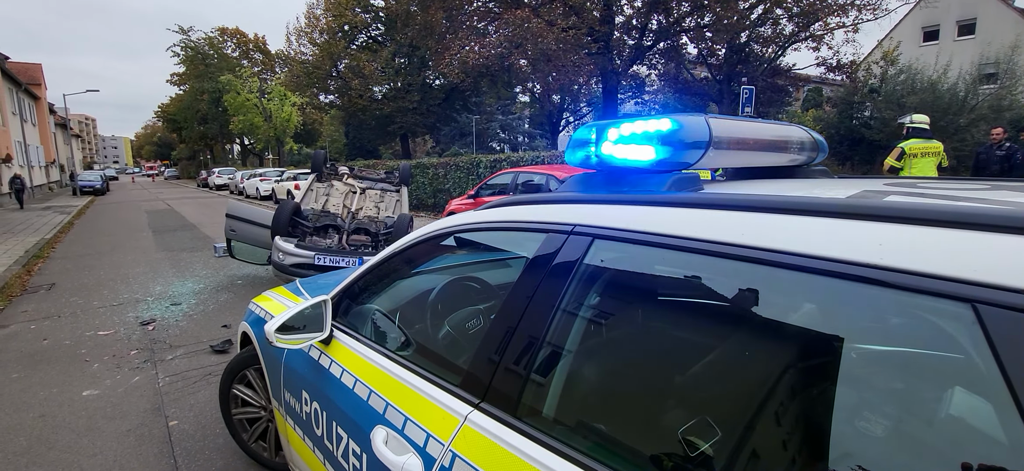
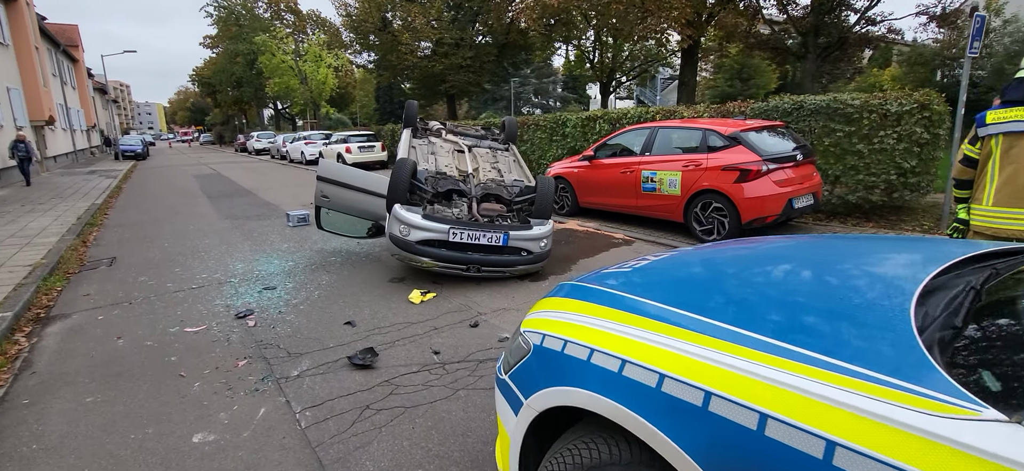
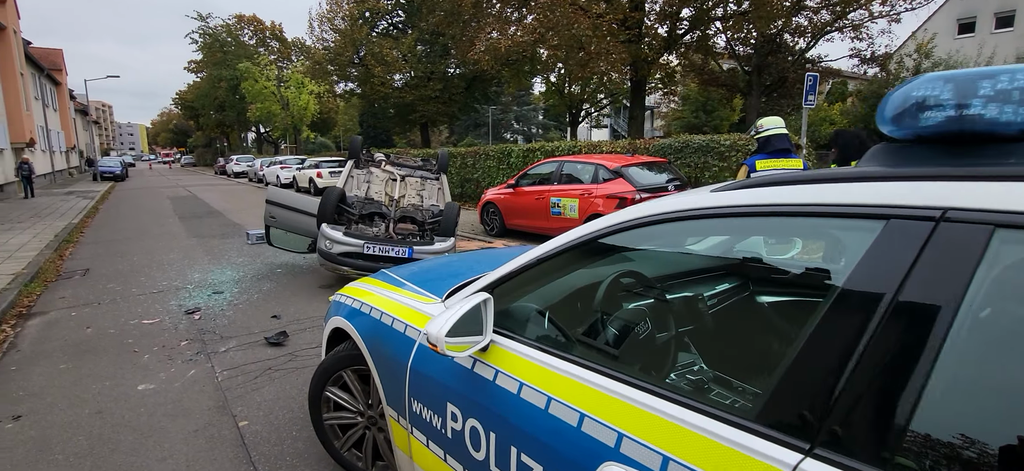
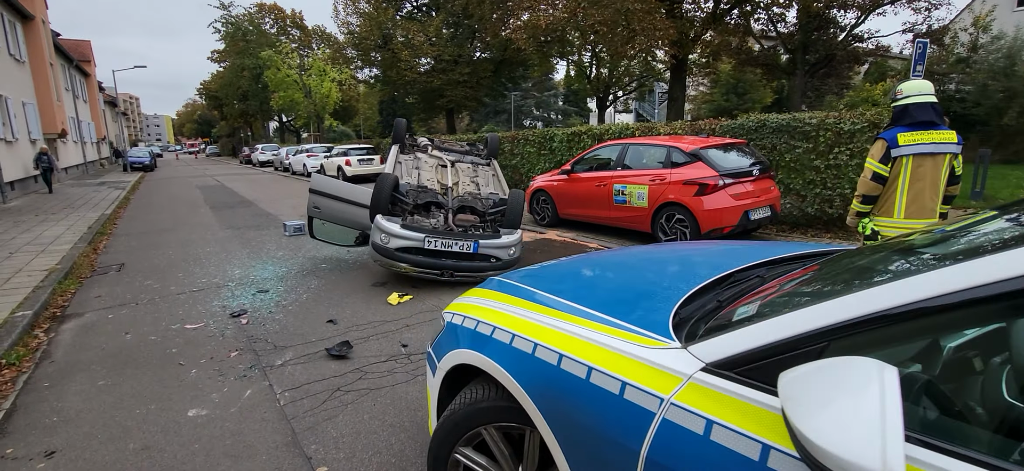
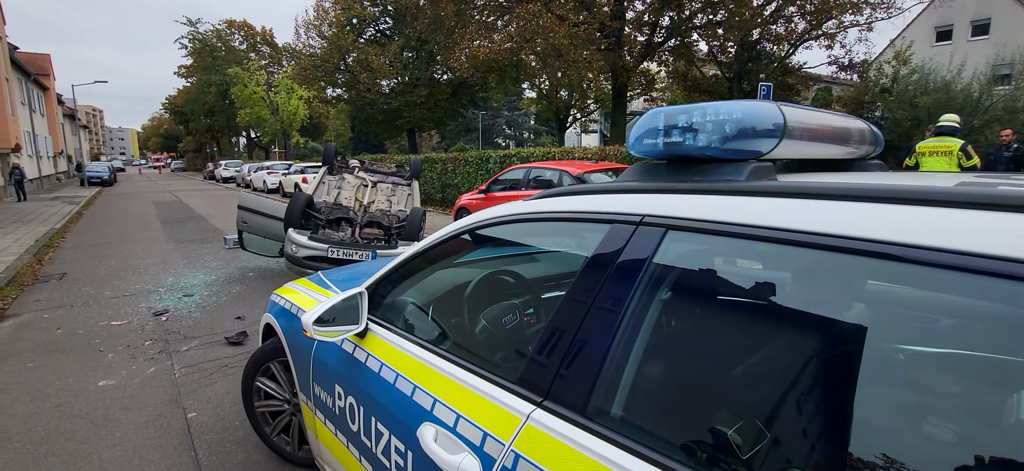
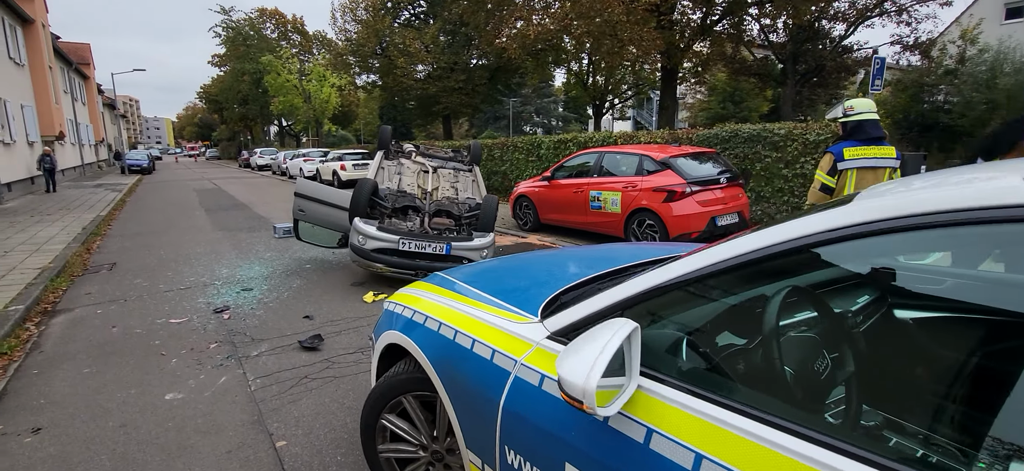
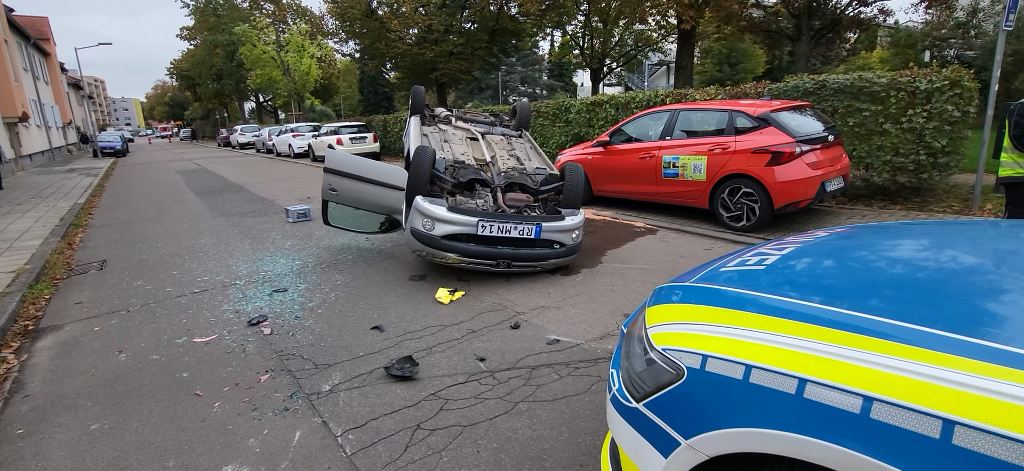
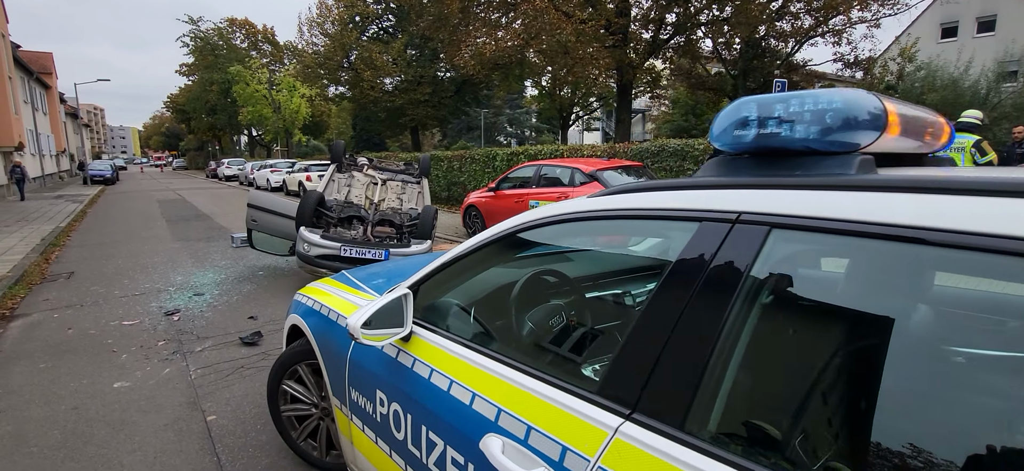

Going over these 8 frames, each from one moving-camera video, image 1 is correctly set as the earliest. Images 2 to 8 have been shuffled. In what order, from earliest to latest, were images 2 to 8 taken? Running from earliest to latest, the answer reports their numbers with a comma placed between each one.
5, 8, 3, 6, 4, 2, 7
